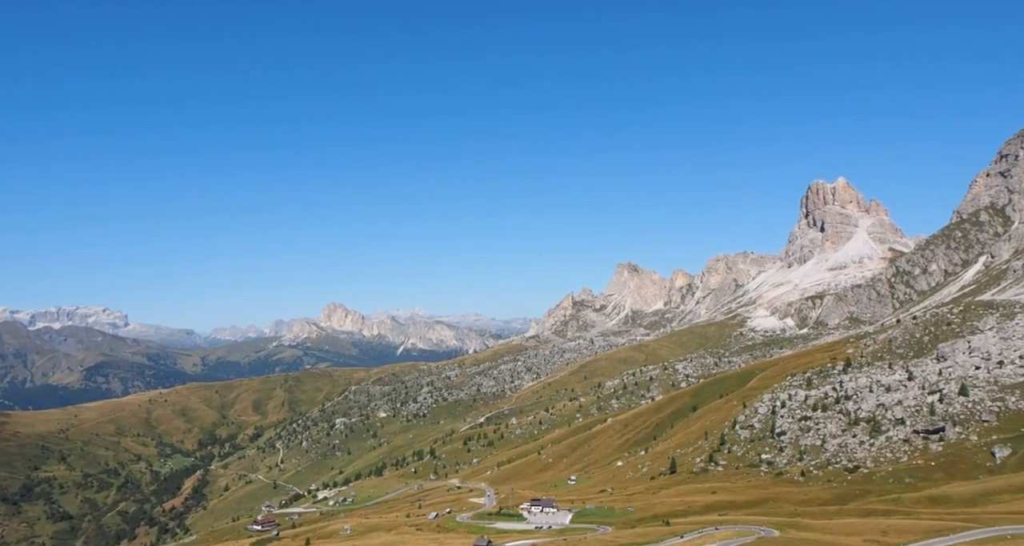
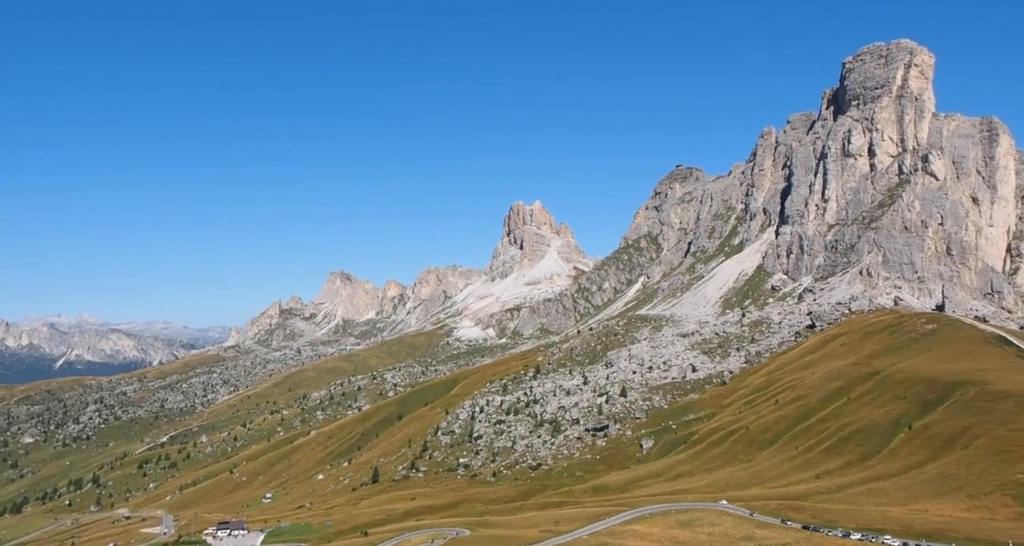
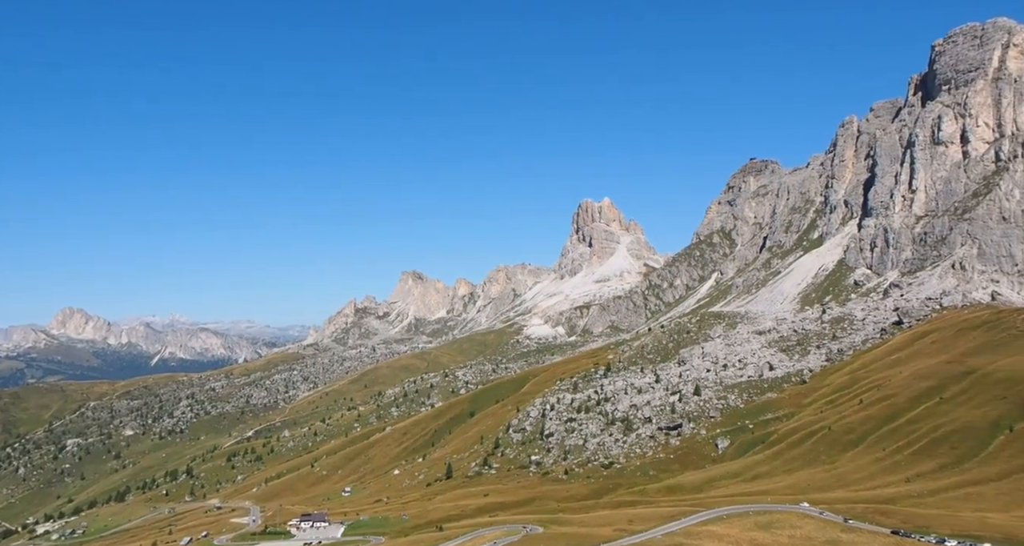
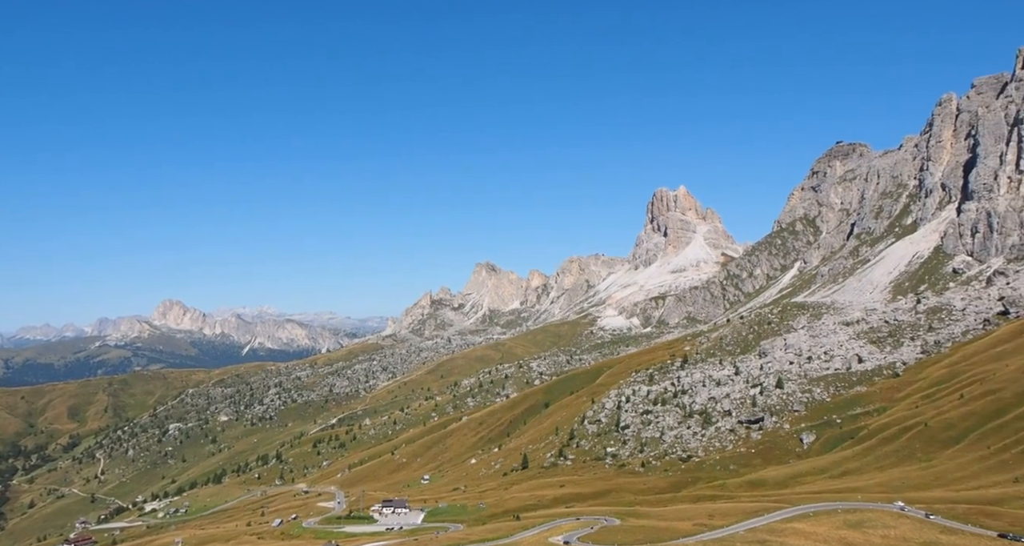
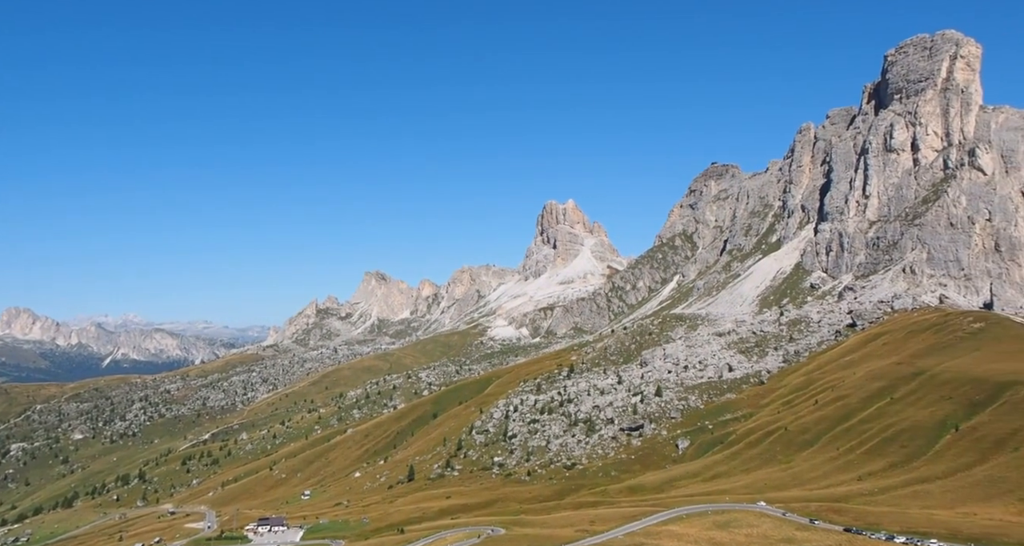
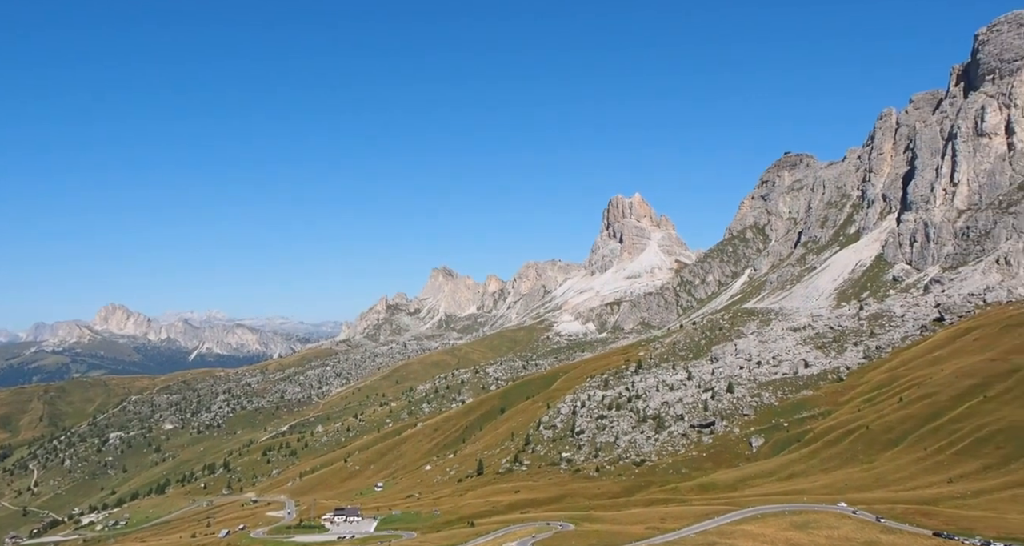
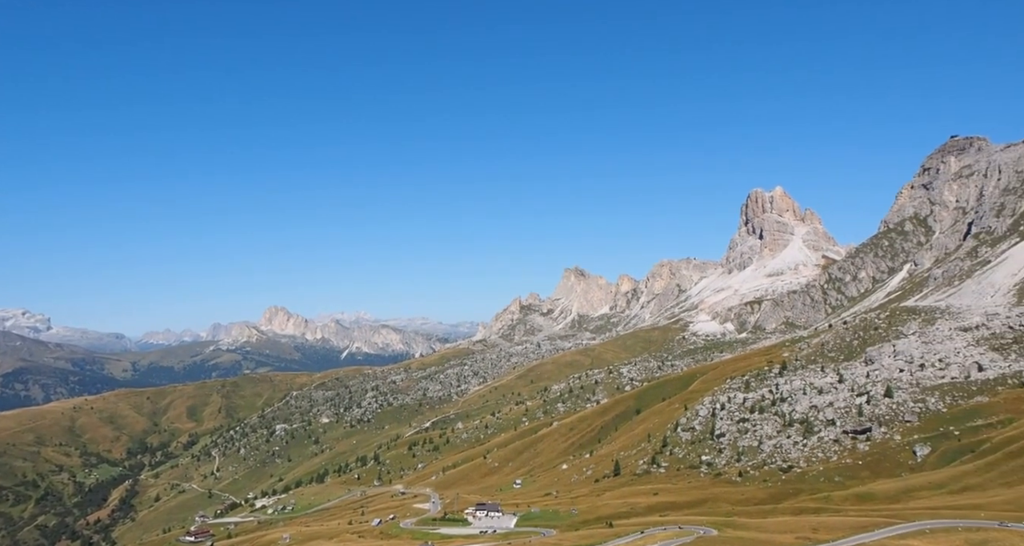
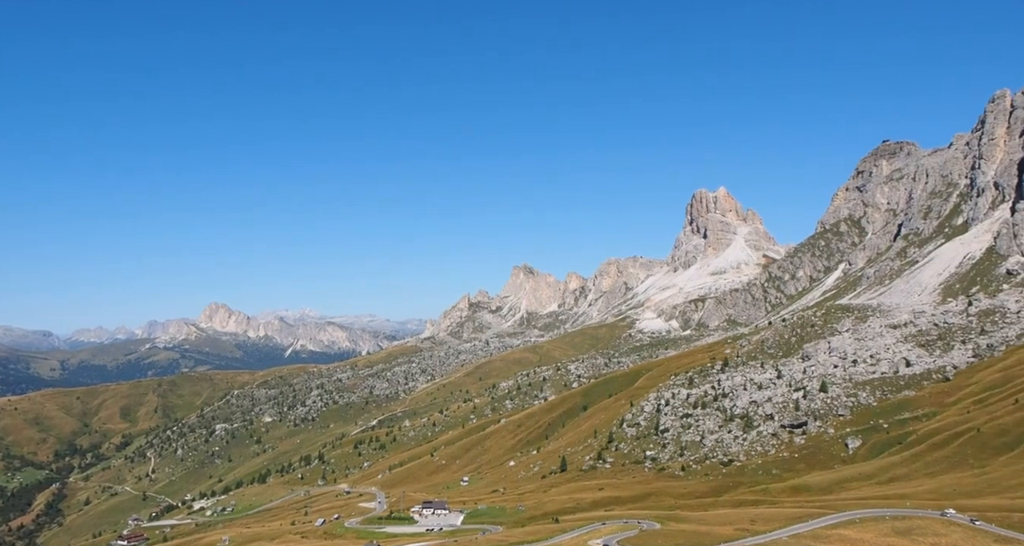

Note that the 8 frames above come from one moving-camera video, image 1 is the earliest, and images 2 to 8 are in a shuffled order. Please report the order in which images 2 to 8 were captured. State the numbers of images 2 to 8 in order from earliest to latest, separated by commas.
7, 8, 4, 6, 3, 5, 2
